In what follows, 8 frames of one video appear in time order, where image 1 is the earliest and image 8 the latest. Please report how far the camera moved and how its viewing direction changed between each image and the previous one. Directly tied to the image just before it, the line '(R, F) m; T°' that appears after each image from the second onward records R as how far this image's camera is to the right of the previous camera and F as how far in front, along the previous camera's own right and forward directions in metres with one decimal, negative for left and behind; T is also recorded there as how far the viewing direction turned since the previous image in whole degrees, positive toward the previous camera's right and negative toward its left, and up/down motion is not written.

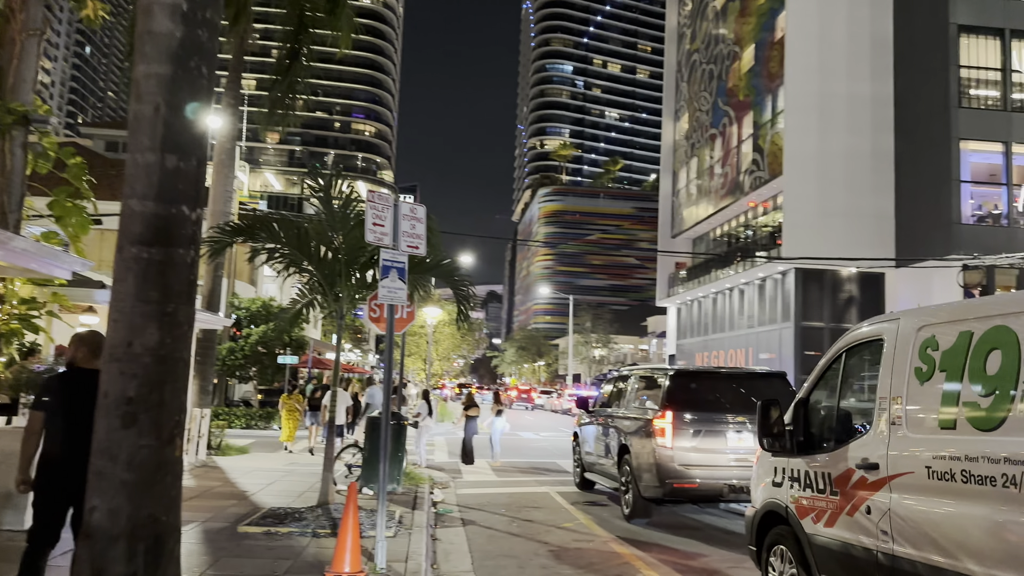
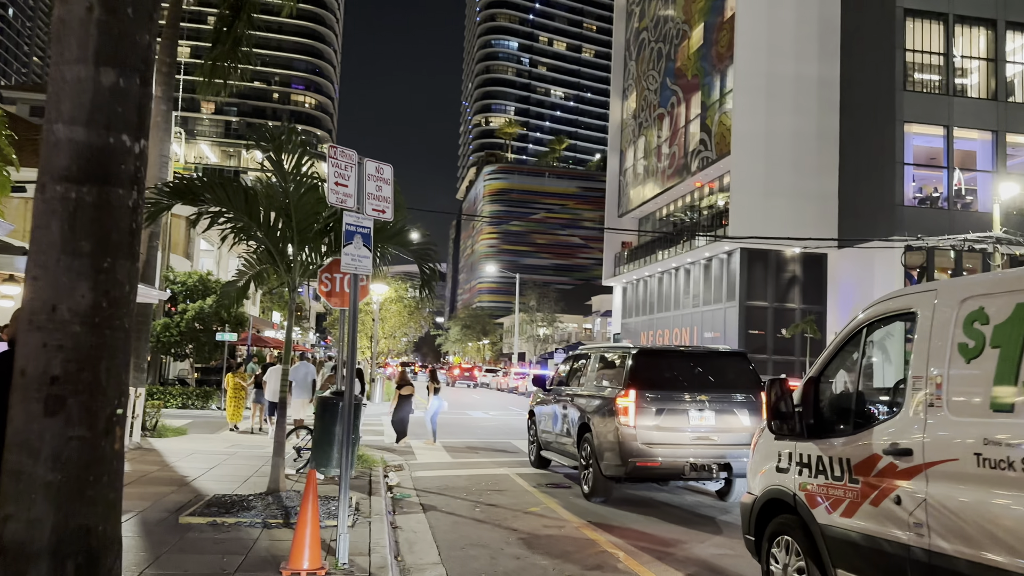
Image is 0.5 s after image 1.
(-0.2, +0.5) m; +4°
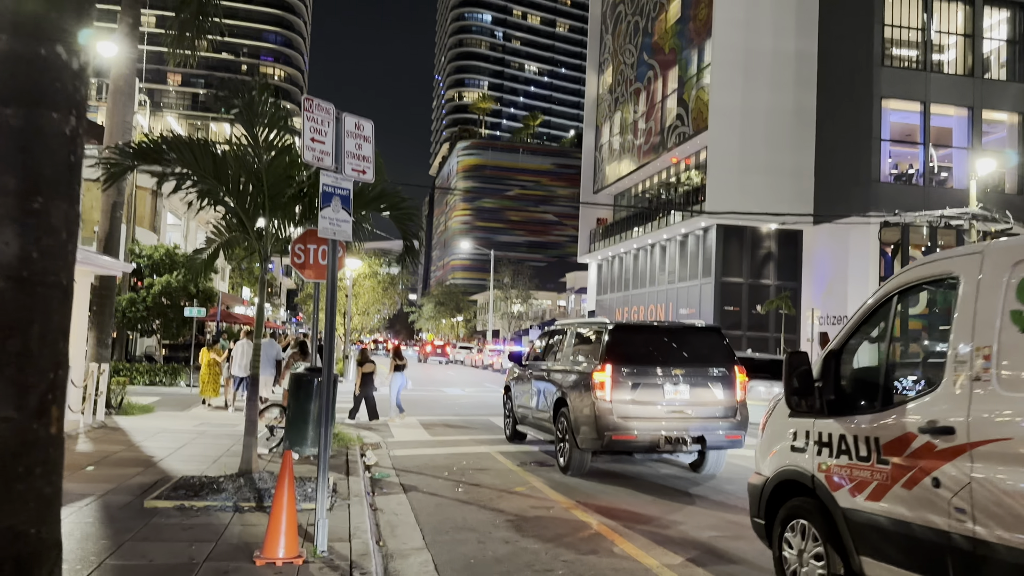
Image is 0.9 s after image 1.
(-0.1, +0.4) m; +2°
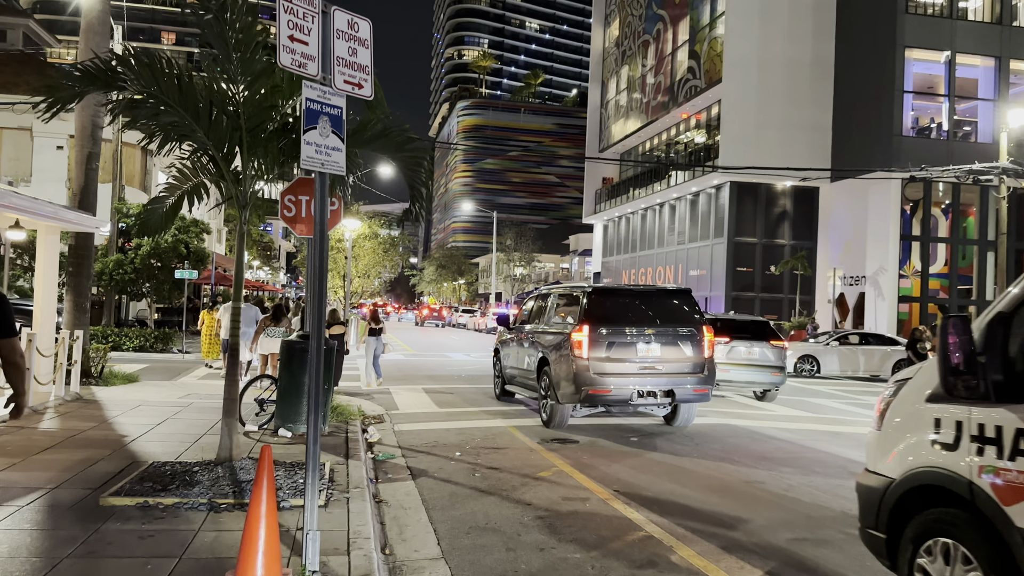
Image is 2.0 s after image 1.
(-0.2, +1.2) m; 0°
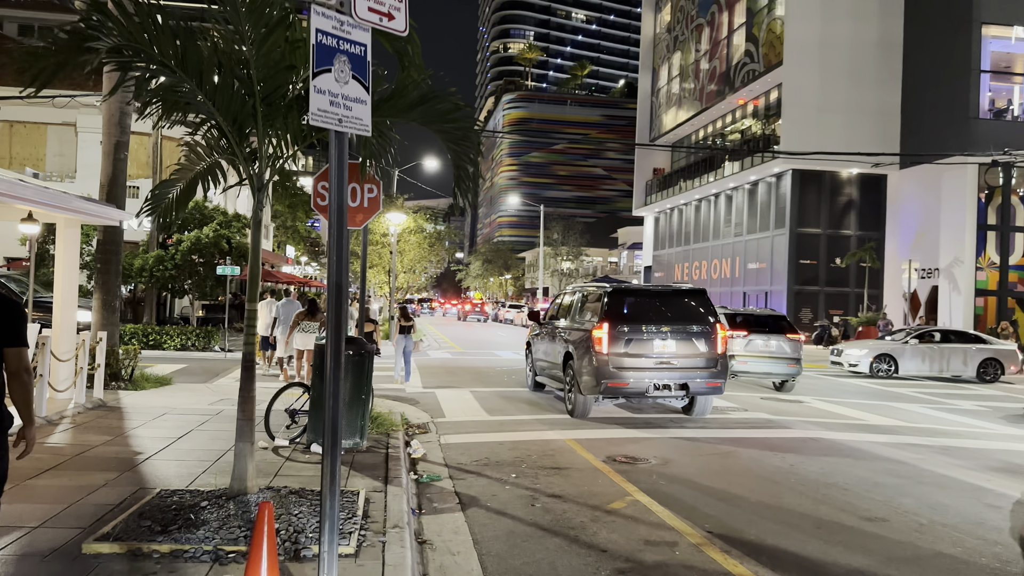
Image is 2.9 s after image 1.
(-0.1, +1.1) m; -3°
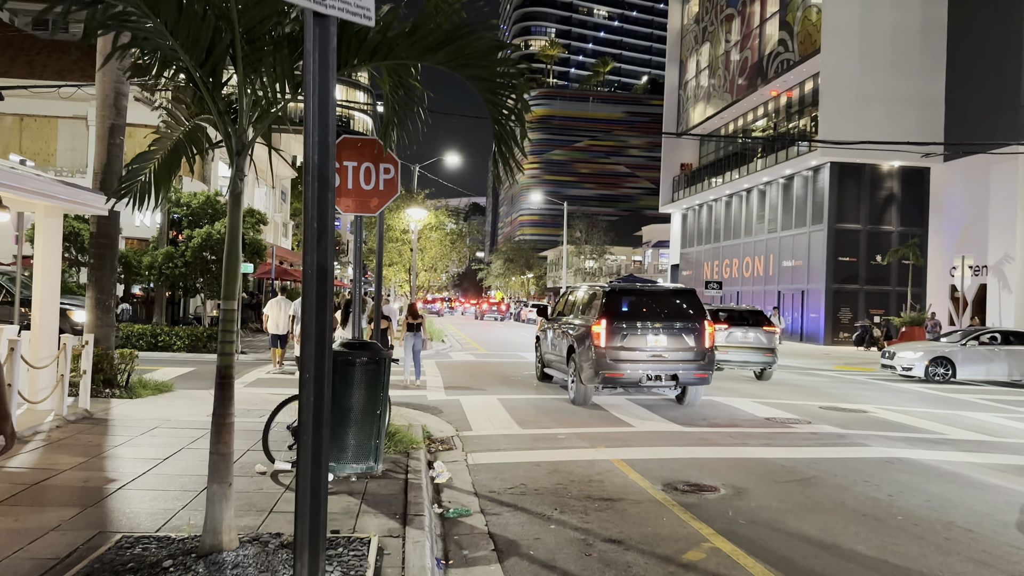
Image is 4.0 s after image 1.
(-0.2, +1.2) m; -1°
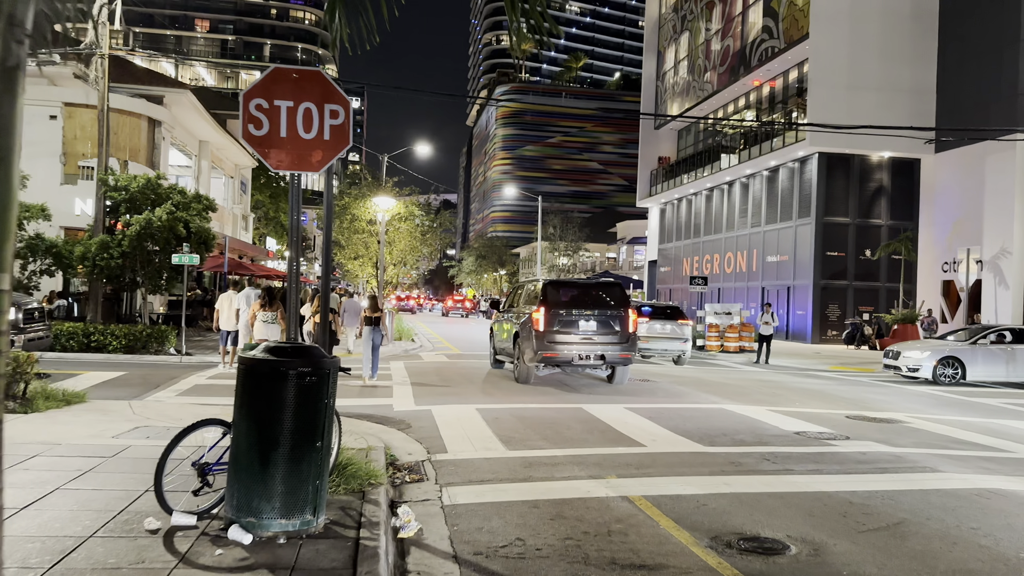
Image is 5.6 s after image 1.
(-0.1, +1.8) m; +2°
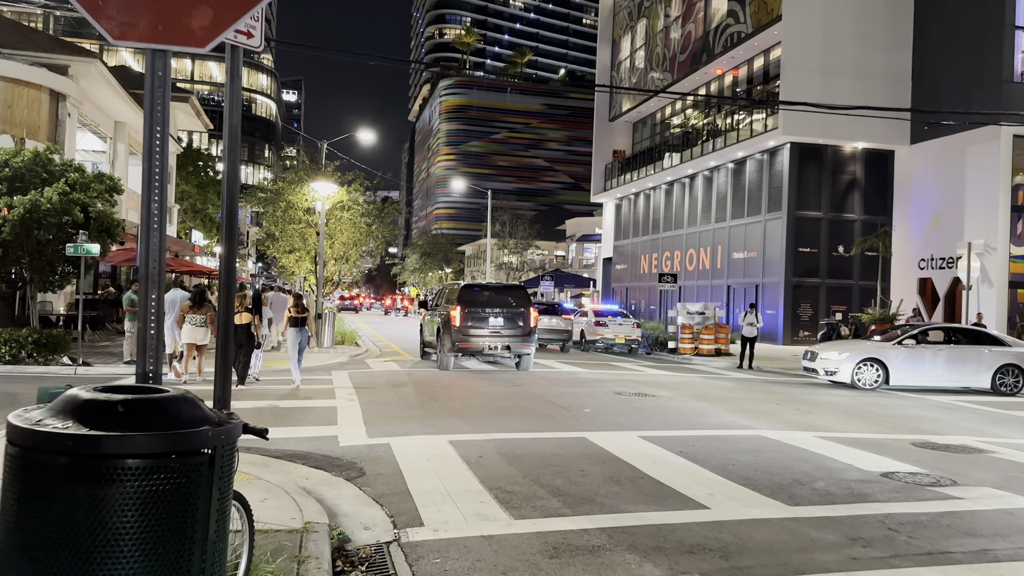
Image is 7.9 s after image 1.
(-0.4, +2.5) m; +4°
